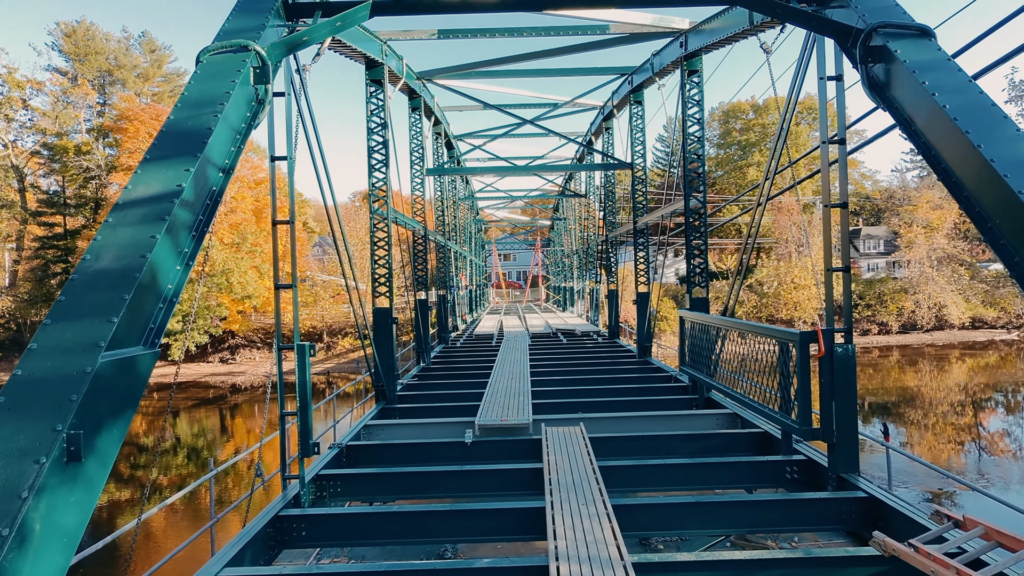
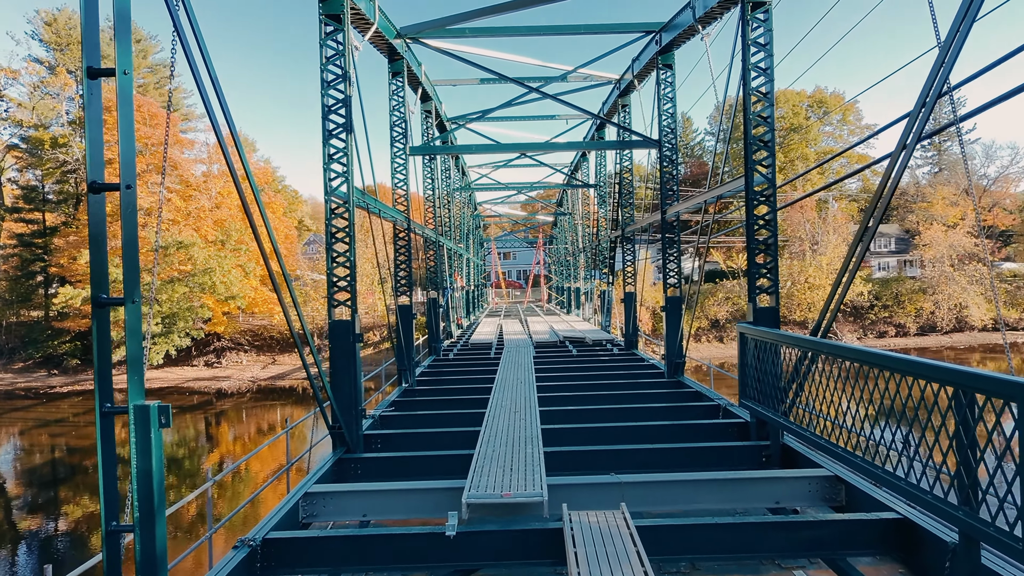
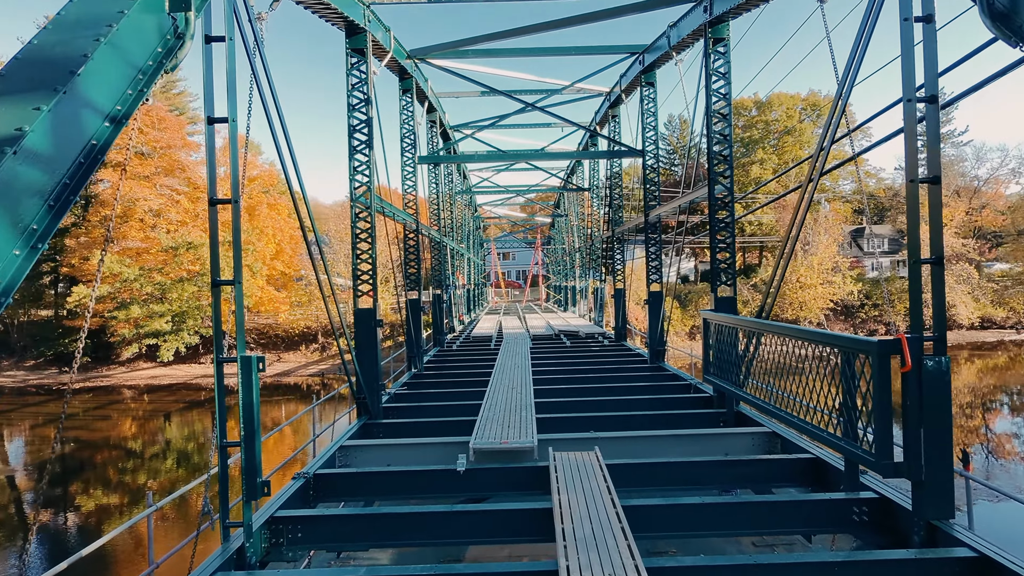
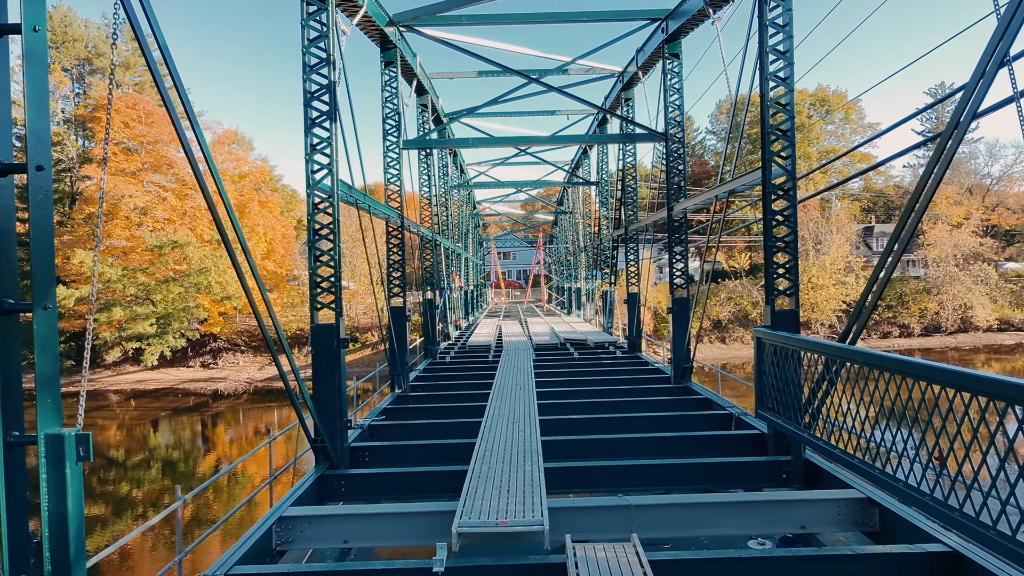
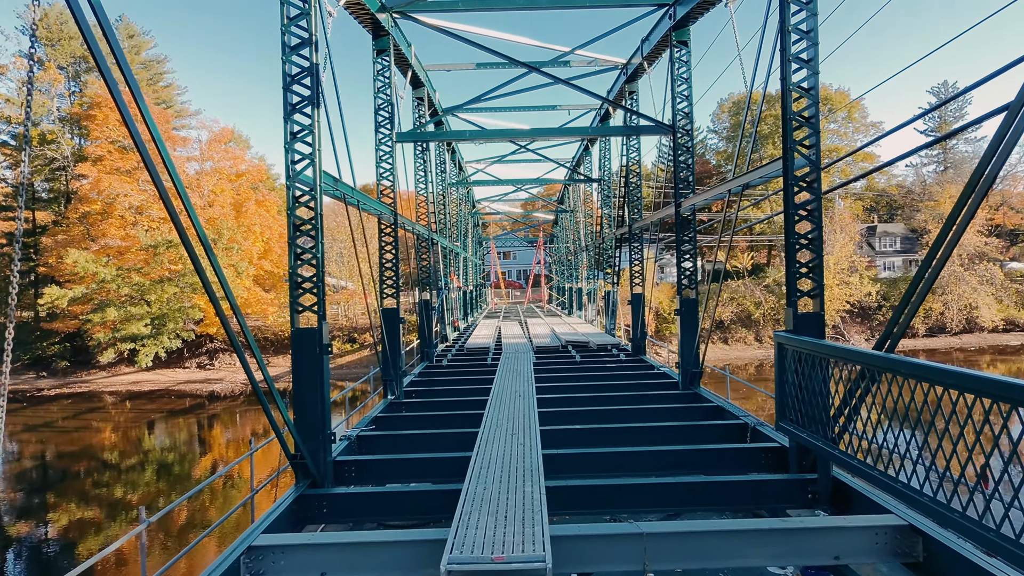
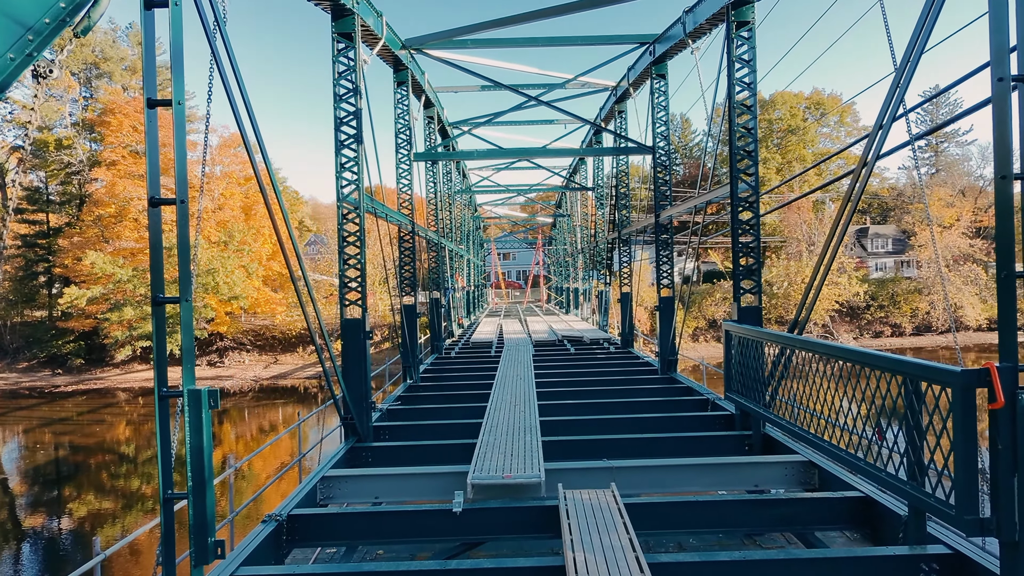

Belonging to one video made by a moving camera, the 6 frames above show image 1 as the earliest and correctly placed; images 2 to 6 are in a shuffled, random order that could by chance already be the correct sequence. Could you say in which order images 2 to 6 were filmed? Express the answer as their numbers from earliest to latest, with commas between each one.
3, 6, 2, 4, 5
